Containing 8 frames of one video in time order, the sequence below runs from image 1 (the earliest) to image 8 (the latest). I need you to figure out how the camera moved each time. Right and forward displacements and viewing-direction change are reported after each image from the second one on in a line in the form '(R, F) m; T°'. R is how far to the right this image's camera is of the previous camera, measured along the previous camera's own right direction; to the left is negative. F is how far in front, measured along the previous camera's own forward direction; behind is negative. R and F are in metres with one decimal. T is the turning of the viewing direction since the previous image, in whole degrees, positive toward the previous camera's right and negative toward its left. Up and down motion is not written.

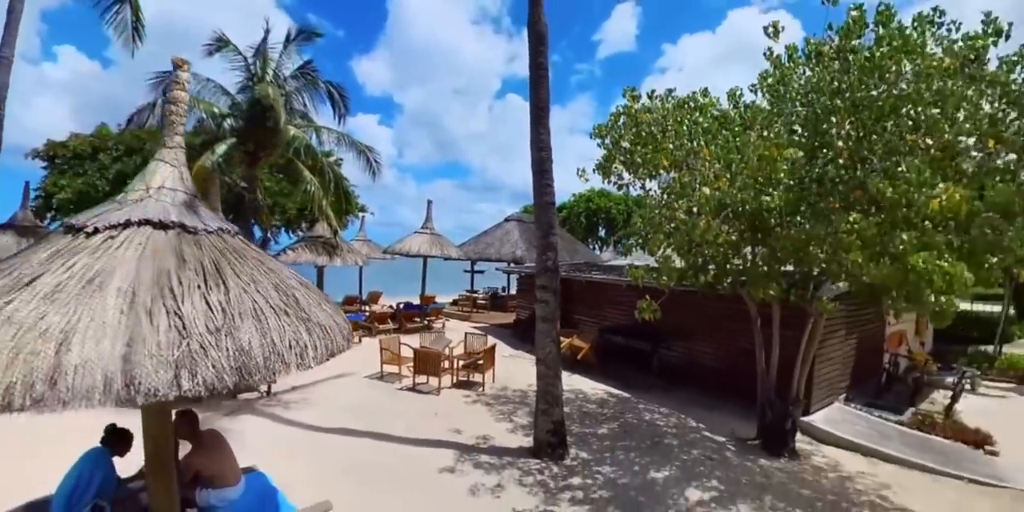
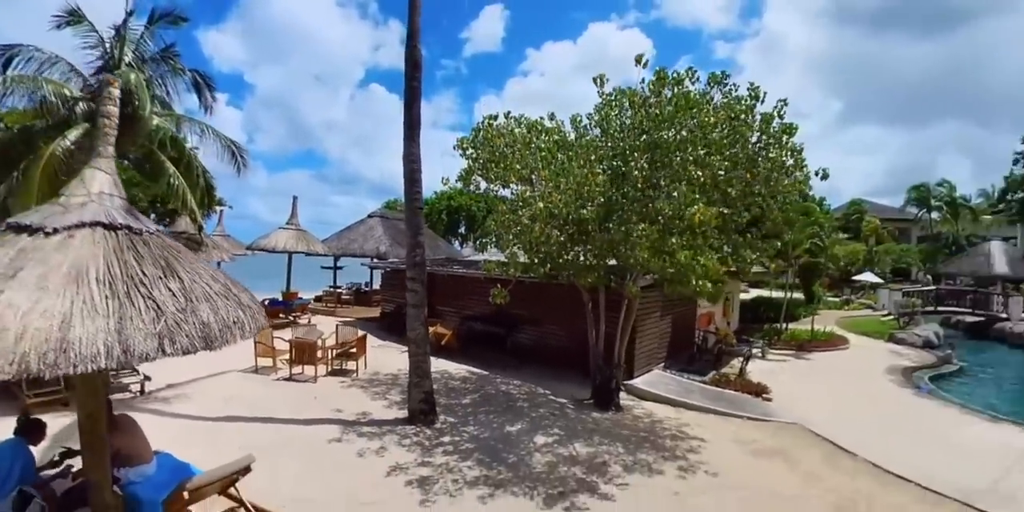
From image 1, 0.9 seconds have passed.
(-0.3, -1.3) m; +13°
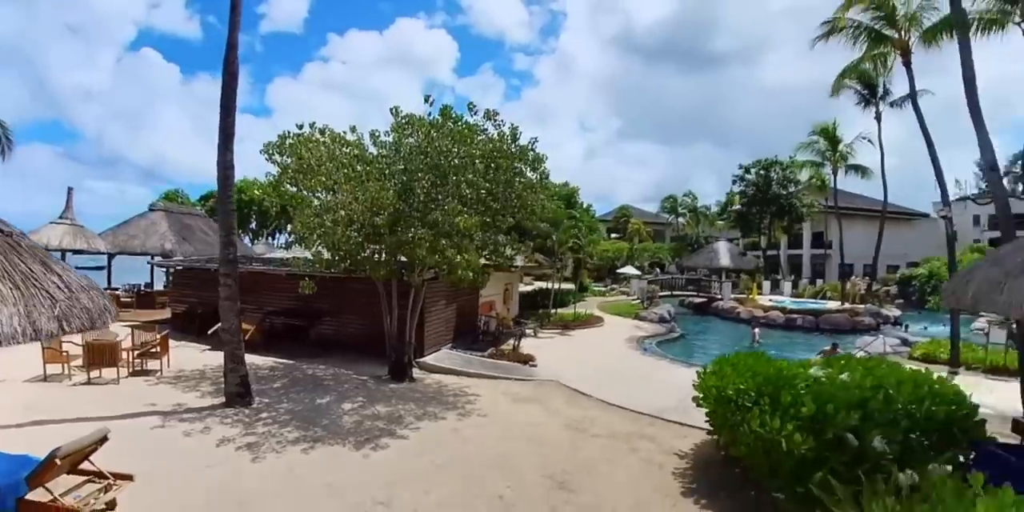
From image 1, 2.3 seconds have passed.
(-0.2, -1.9) m; +18°
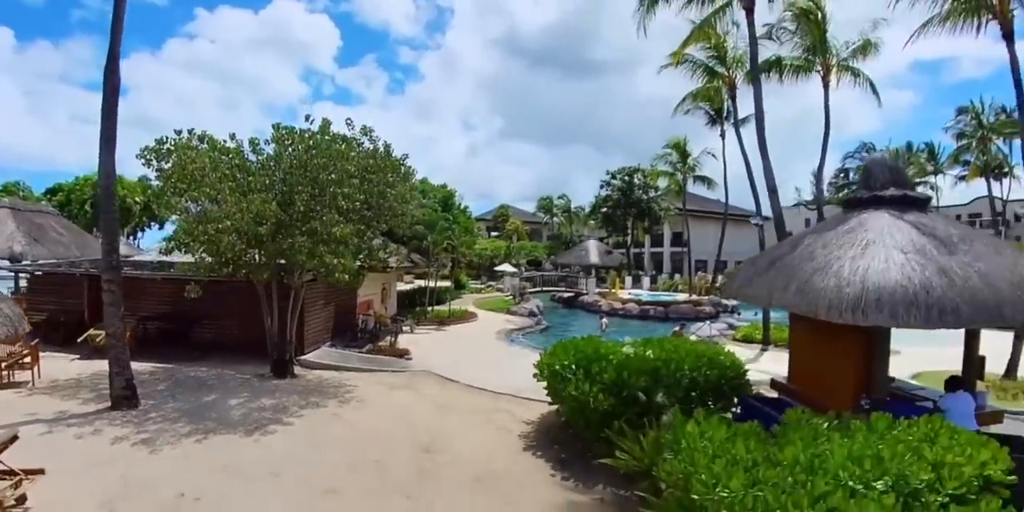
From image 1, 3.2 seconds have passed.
(+0.1, -1.4) m; +11°
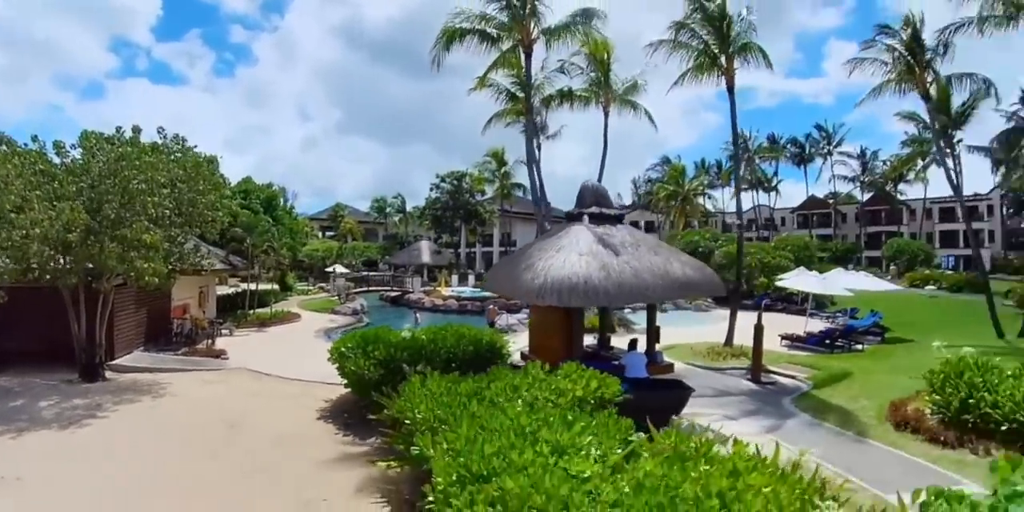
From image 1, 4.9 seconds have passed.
(+0.7, -2.4) m; +14°
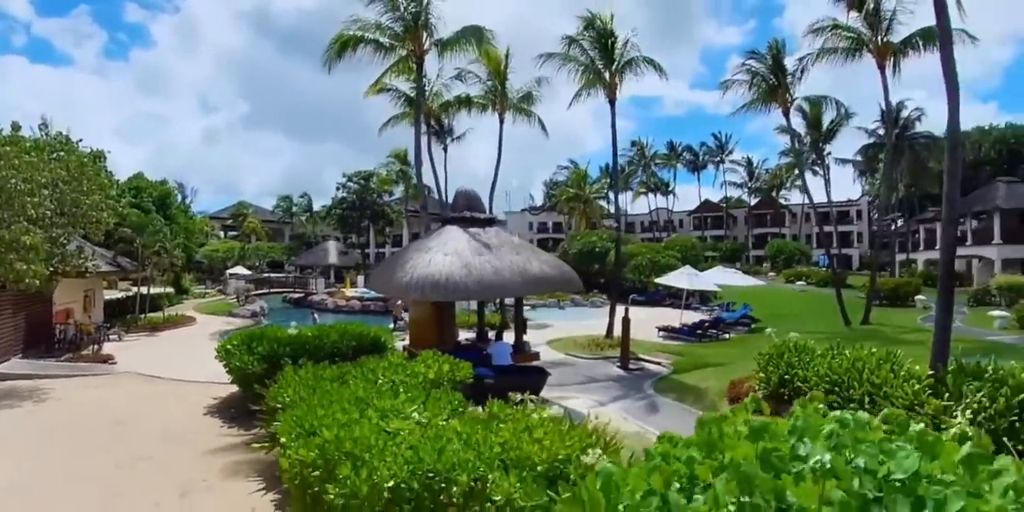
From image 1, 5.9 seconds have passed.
(+0.7, -1.3) m; +8°
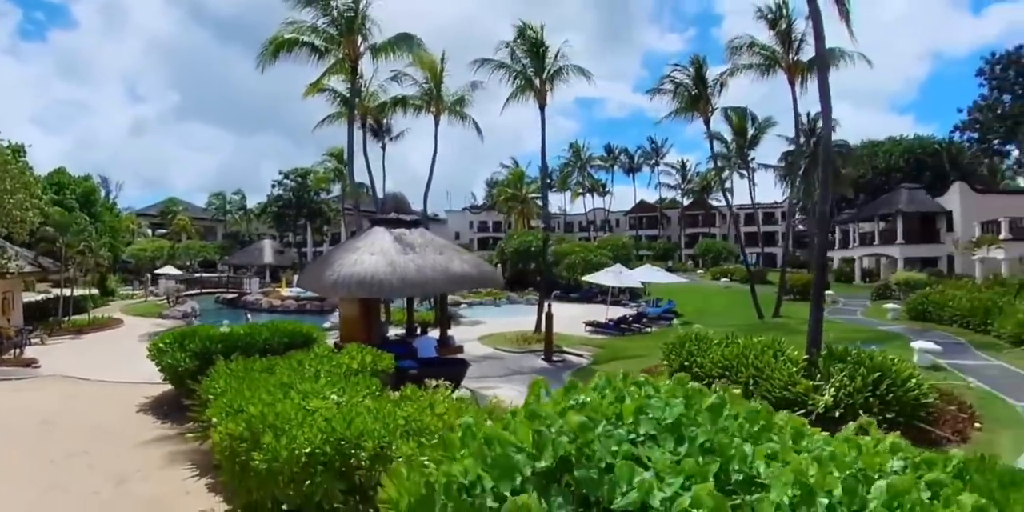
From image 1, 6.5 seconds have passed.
(+0.4, -1.0) m; +5°
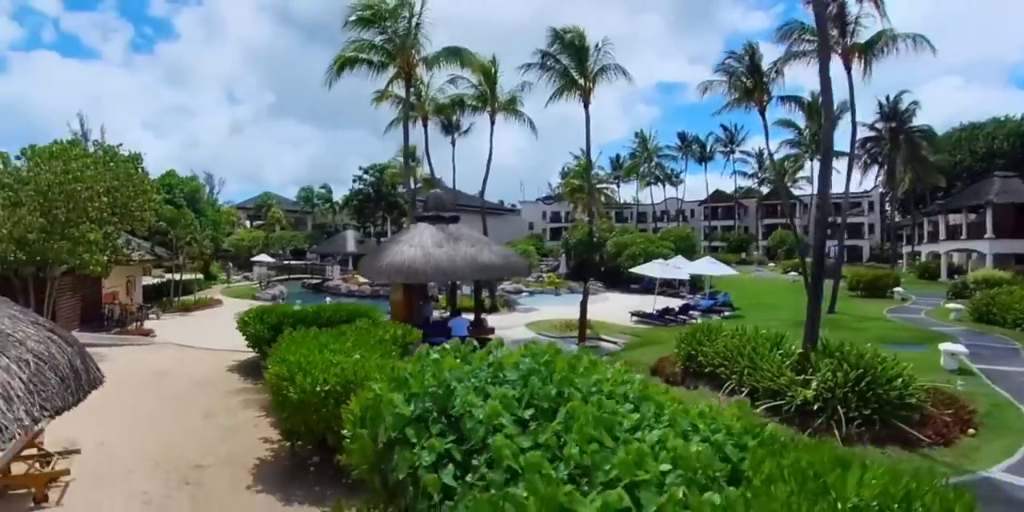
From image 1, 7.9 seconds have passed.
(+1.5, -1.9) m; -7°
